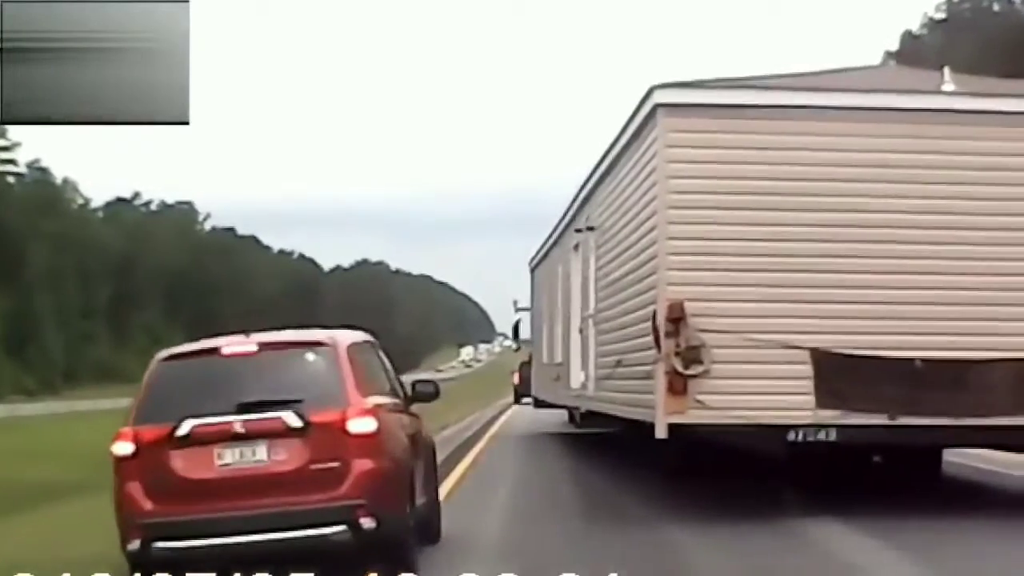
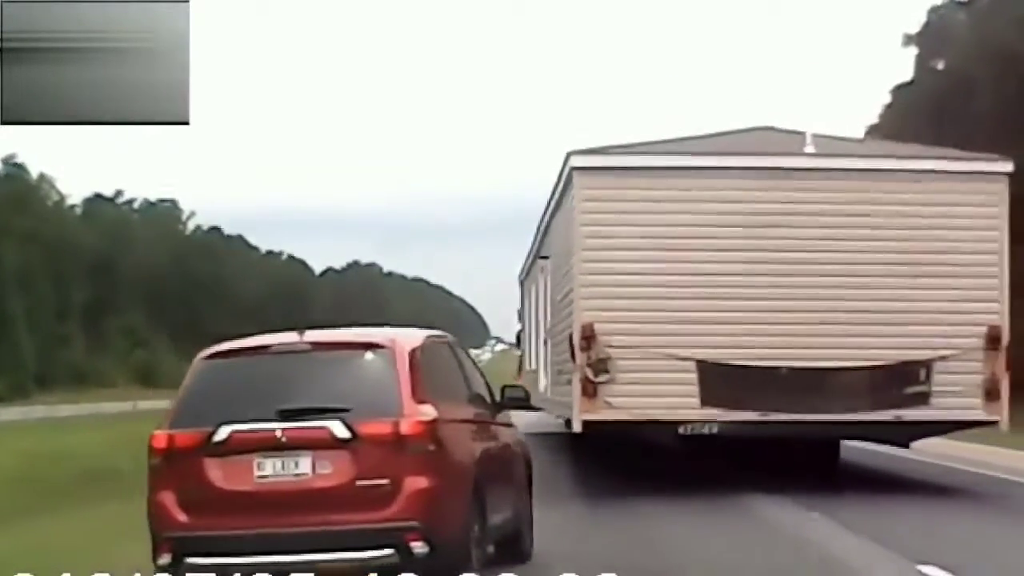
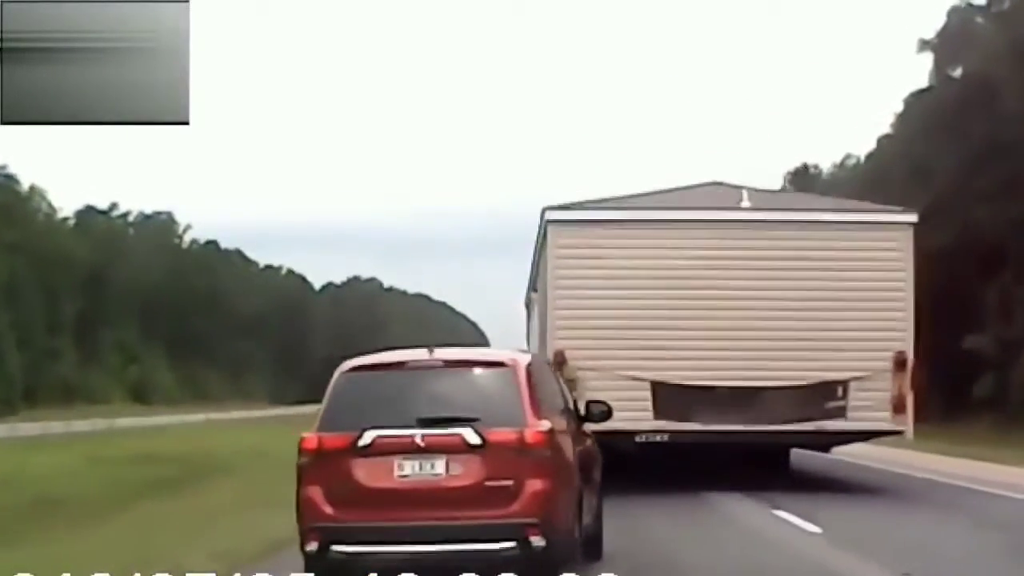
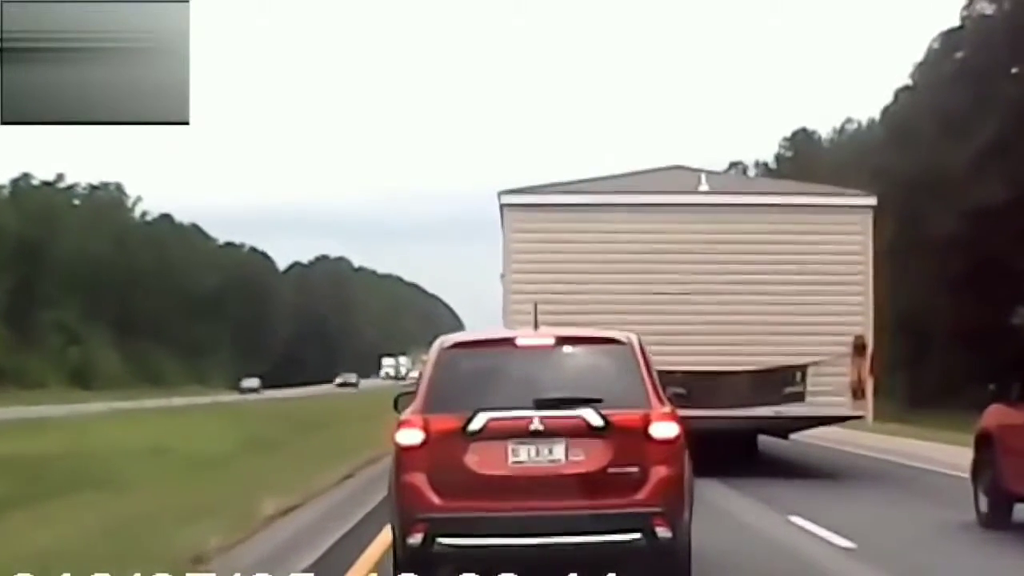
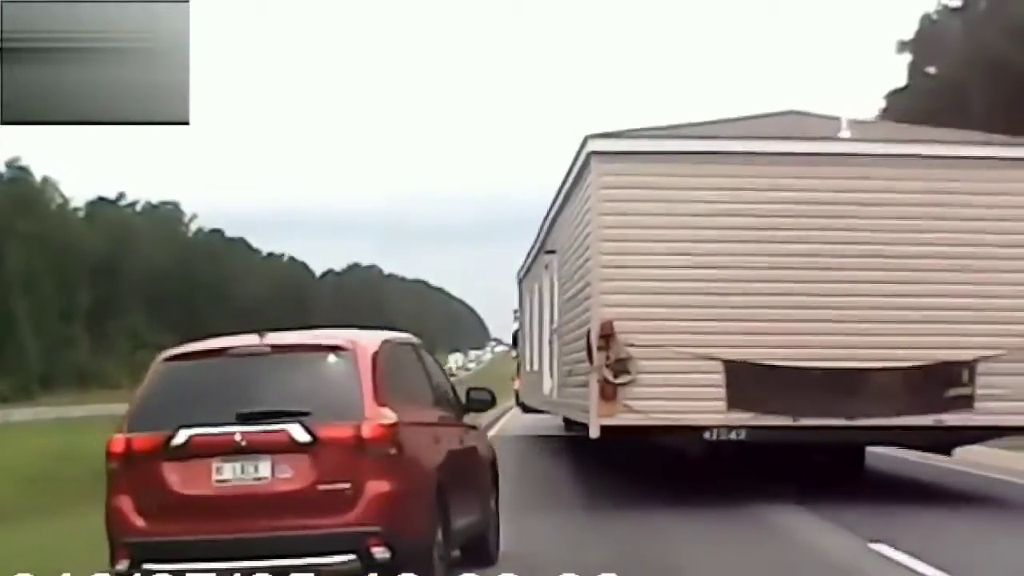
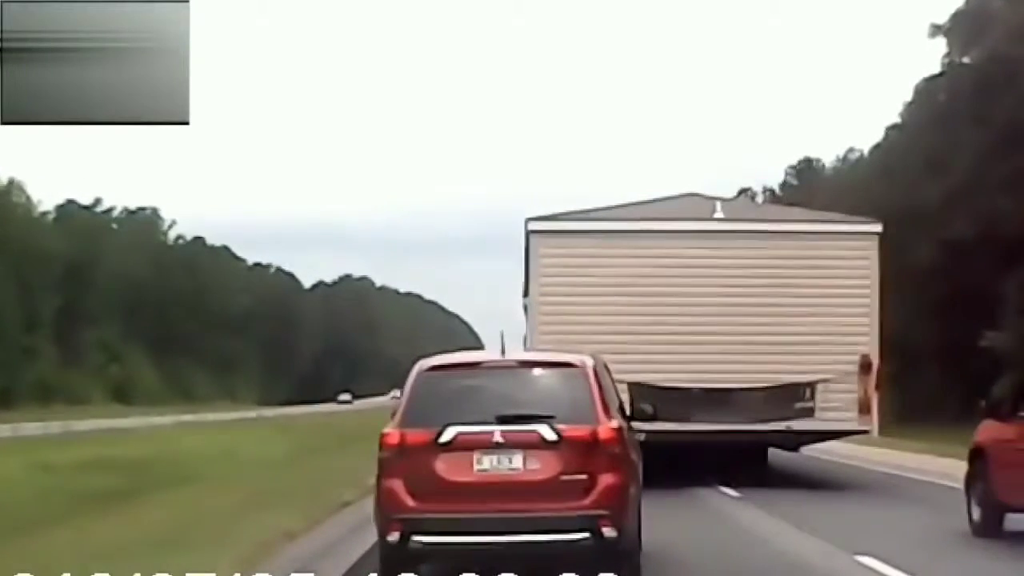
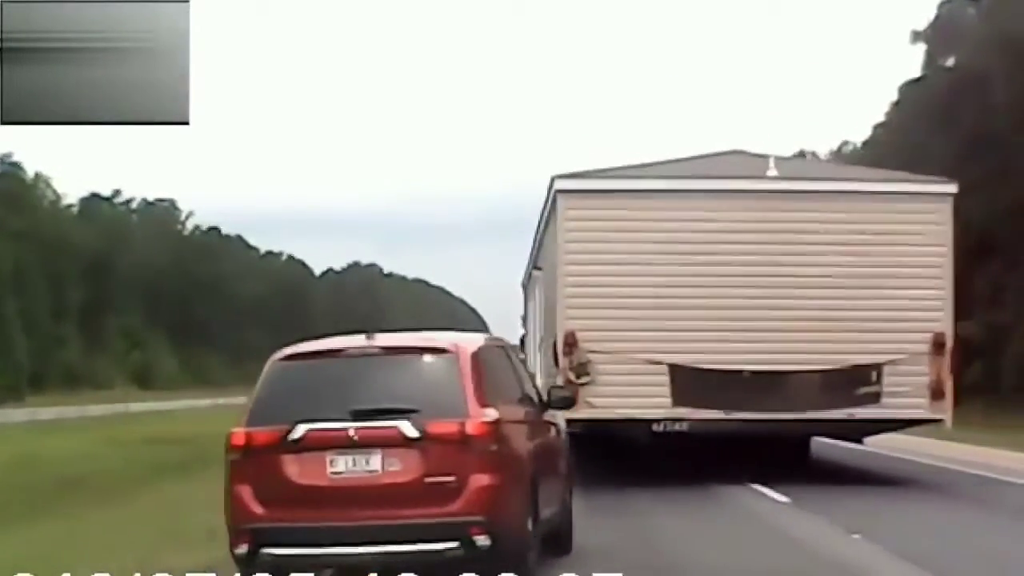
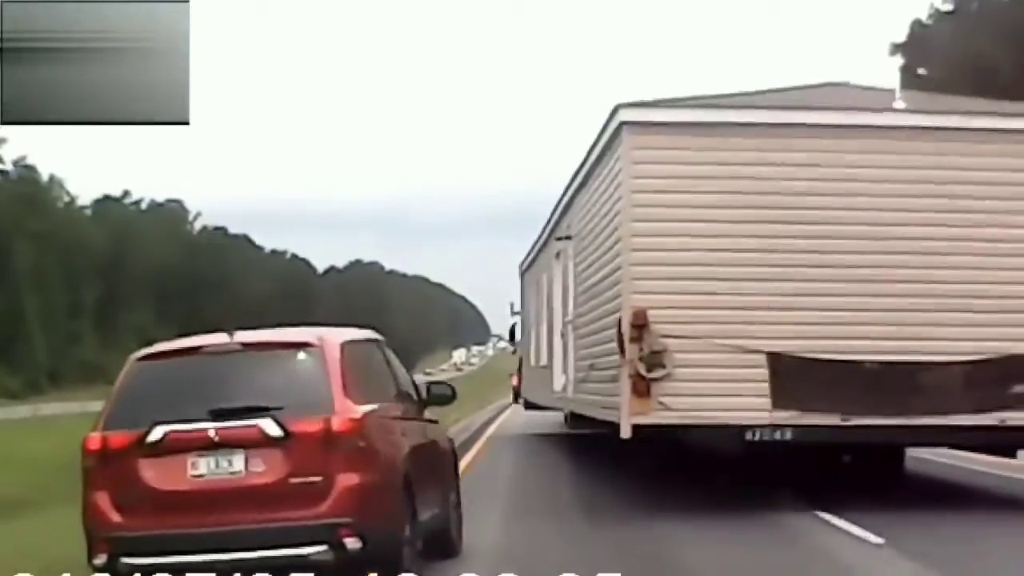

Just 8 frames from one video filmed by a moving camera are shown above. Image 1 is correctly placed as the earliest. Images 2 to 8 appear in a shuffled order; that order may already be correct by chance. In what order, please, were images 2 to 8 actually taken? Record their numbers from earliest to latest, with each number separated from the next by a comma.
8, 5, 2, 7, 3, 6, 4
